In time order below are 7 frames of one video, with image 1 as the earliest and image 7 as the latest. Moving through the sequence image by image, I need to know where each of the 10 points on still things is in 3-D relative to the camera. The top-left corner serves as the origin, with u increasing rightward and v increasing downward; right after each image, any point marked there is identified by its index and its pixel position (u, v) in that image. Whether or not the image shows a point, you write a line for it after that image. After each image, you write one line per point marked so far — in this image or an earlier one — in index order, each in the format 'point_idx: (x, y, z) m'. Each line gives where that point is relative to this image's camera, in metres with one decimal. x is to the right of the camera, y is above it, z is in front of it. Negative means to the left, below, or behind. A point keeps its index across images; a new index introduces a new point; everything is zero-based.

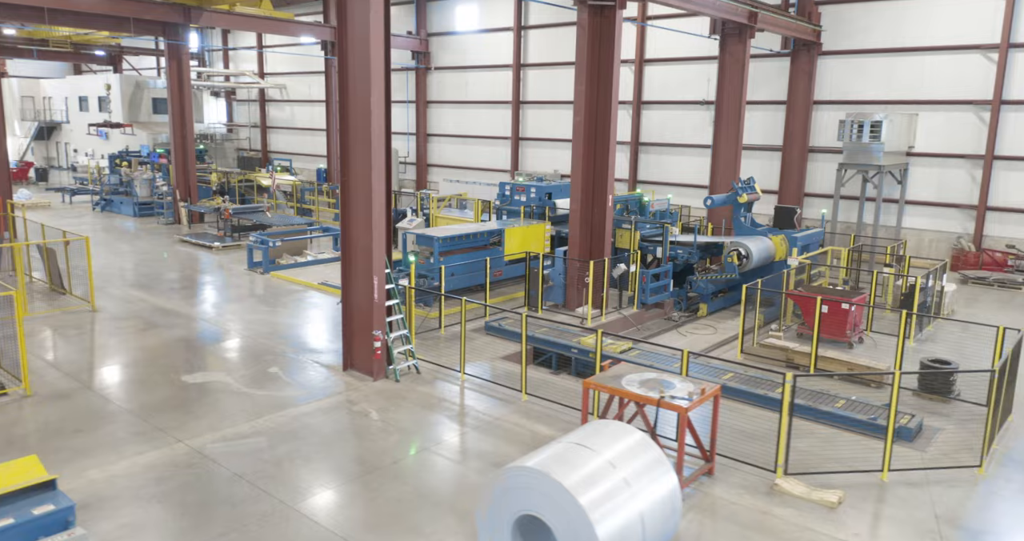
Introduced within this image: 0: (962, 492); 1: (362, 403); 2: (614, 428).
0: (+4.4, -2.2, +7.2) m
1: (-1.9, -1.7, +9.2) m
2: (+0.8, -1.2, +5.6) m
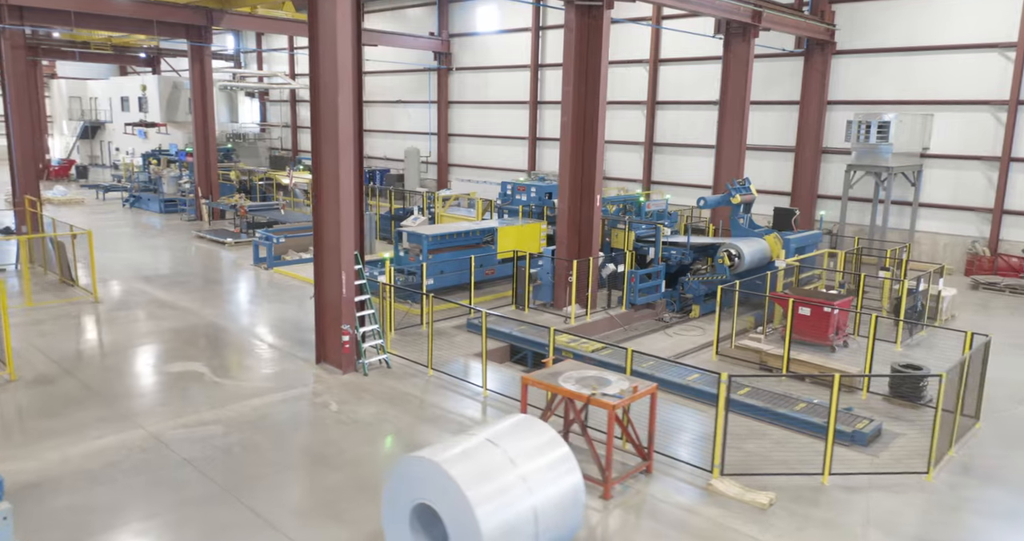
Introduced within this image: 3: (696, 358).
0: (+3.8, -2.2, +7.1) m
1: (-2.4, -1.6, +9.4) m
2: (+0.1, -1.2, +5.7) m
3: (+2.9, -1.4, +11.4) m
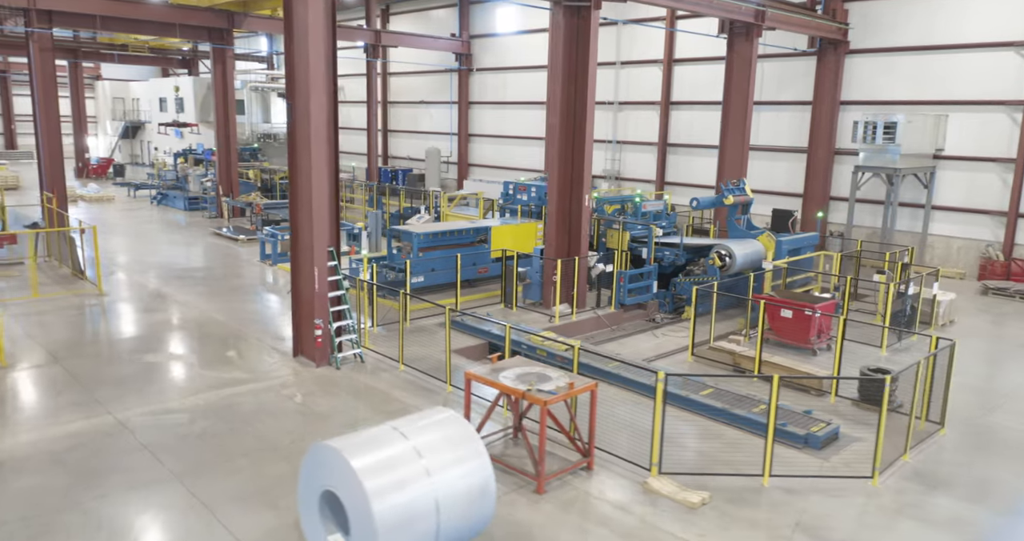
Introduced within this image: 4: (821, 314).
0: (+3.1, -2.2, +7.0) m
1: (-2.9, -1.5, +9.7) m
2: (-0.6, -1.2, +5.8) m
3: (+2.5, -1.4, +11.4) m
4: (+4.8, -0.7, +11.4) m
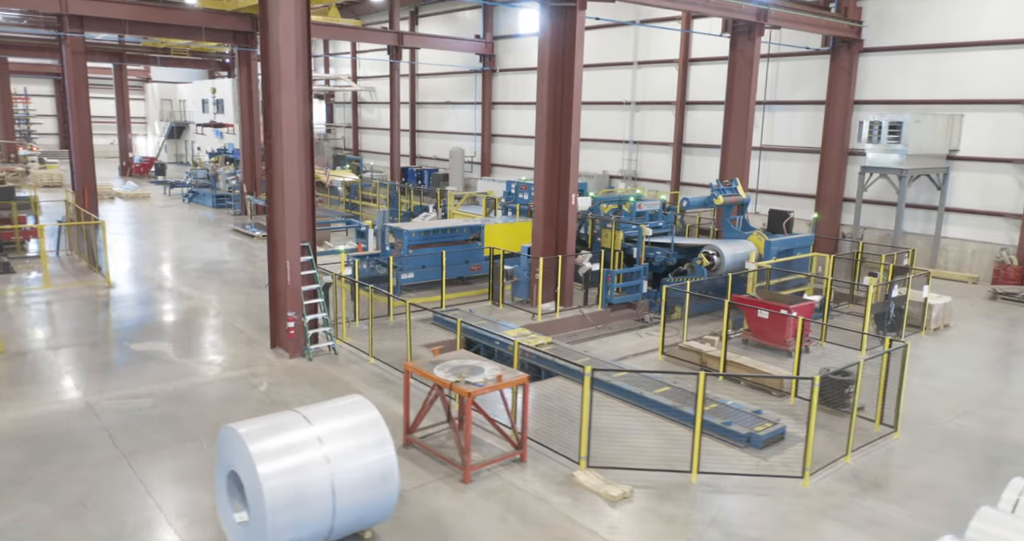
0: (+2.4, -2.2, +7.0) m
1: (-3.5, -1.5, +10.0) m
2: (-1.3, -1.1, +6.1) m
3: (+2.1, -1.4, +11.4) m
4: (+4.4, -0.7, +11.3) m
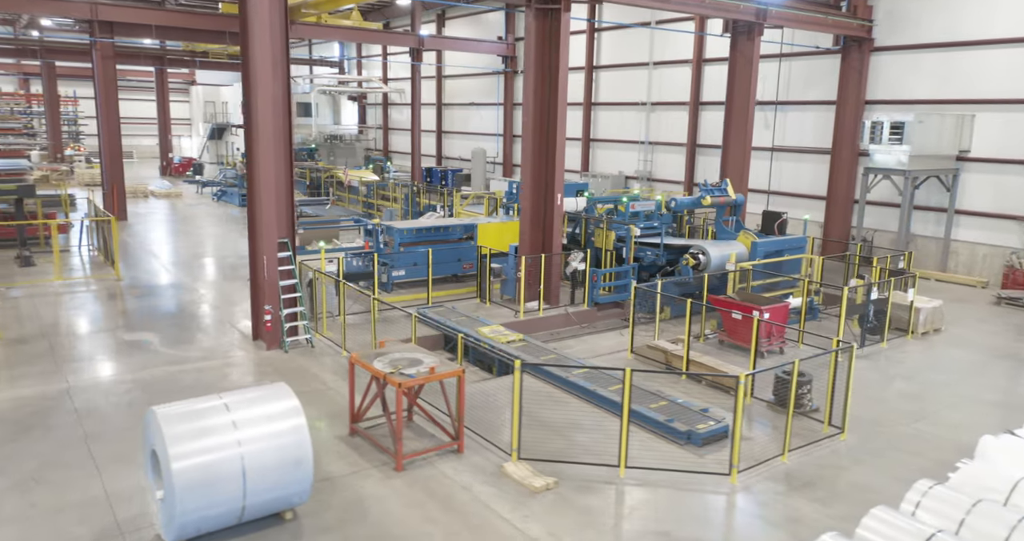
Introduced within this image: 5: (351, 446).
0: (+1.7, -2.2, +7.1) m
1: (-4.0, -1.4, +10.5) m
2: (-2.1, -1.1, +6.4) m
3: (+1.6, -1.4, +11.5) m
4: (+4.0, -0.7, +11.3) m
5: (-1.8, -1.9, +7.9) m
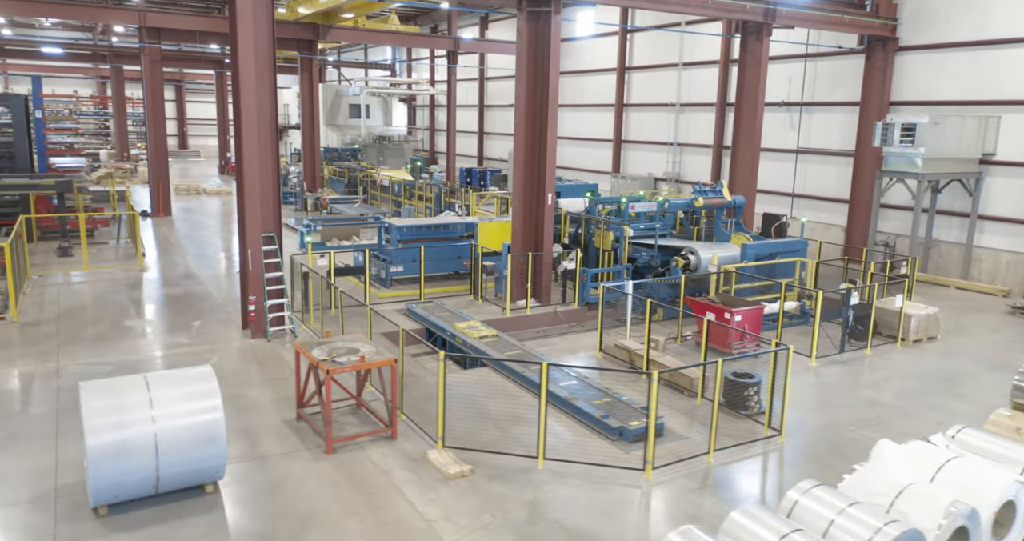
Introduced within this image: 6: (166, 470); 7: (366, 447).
0: (+0.8, -2.2, +7.2) m
1: (-4.5, -1.3, +11.1) m
2: (-3.0, -1.0, +6.9) m
3: (+1.2, -1.3, +11.7) m
4: (+3.5, -0.7, +11.2) m
5: (-2.5, -1.8, +8.4) m
6: (-3.1, -1.8, +6.4) m
7: (-1.6, -1.9, +8.0) m
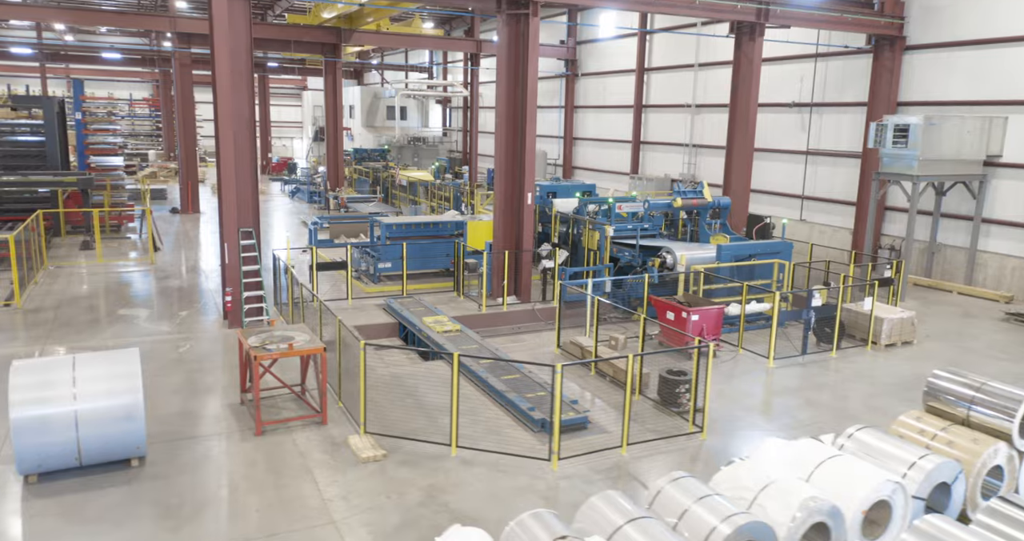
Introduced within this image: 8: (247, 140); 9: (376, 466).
0: (-0.1, -2.1, +7.4) m
1: (-5.1, -1.1, +11.7) m
2: (-3.9, -0.8, +7.4) m
3: (+0.5, -1.3, +11.9) m
4: (+2.8, -0.7, +11.2) m
5: (-3.4, -1.7, +8.8) m
6: (-4.1, -1.6, +6.9) m
7: (-2.5, -1.8, +8.4) m
8: (-4.4, +2.2, +12.2) m
9: (-1.4, -2.0, +7.6) m
